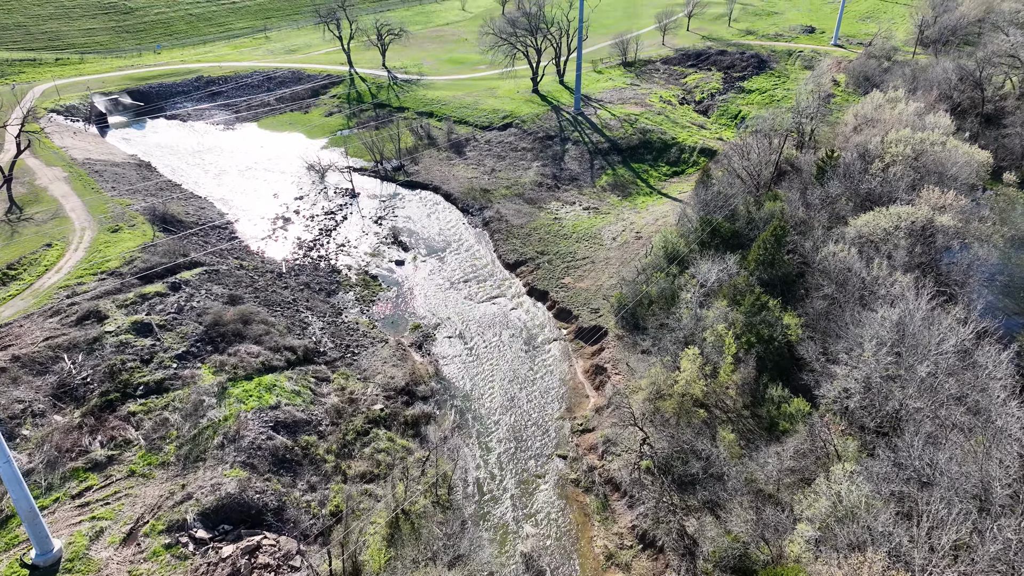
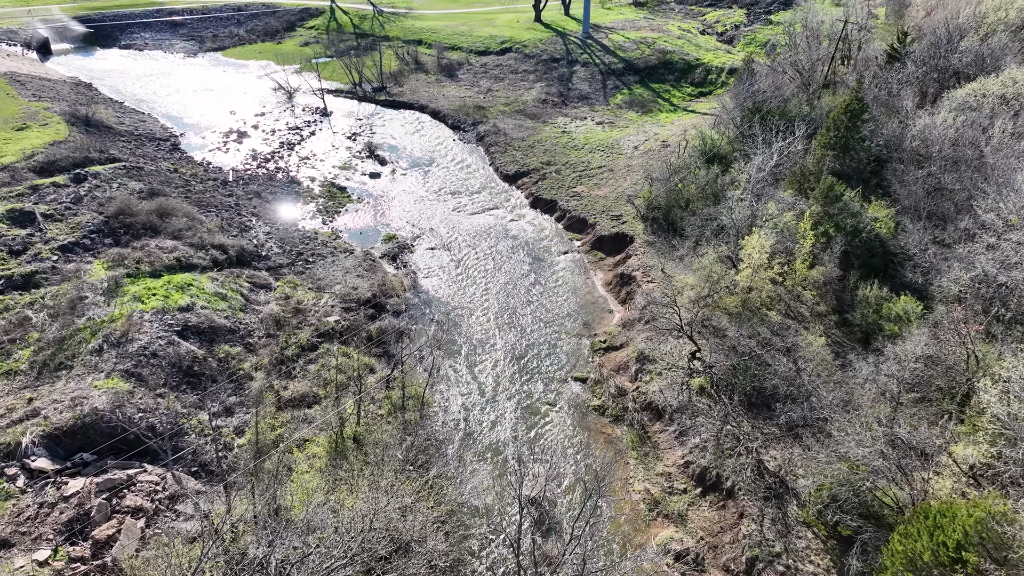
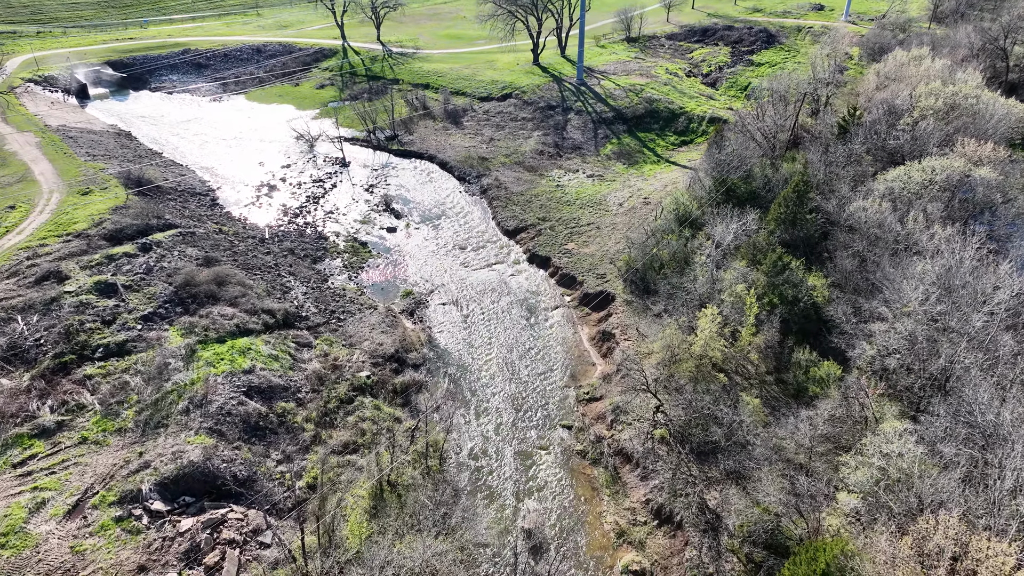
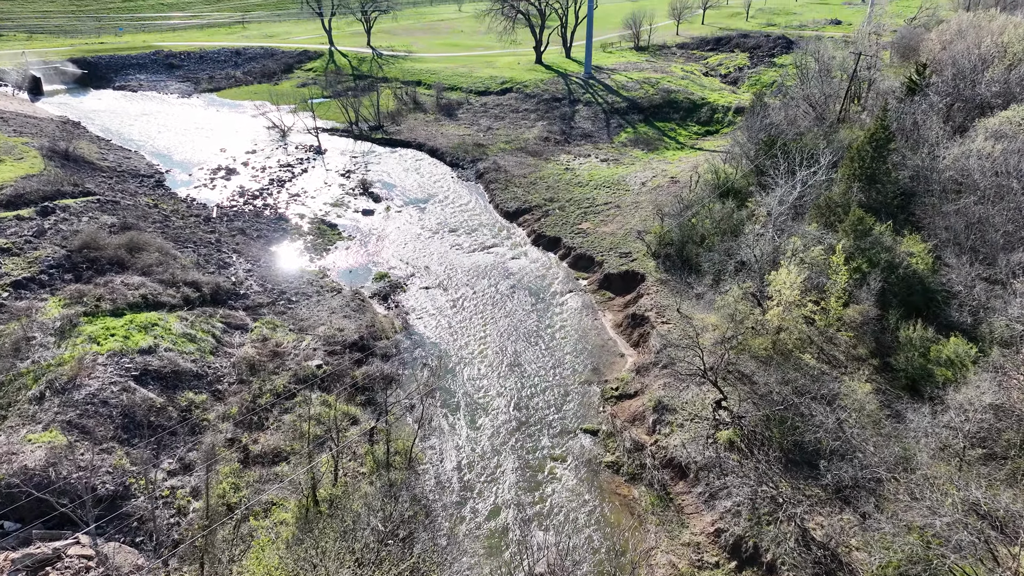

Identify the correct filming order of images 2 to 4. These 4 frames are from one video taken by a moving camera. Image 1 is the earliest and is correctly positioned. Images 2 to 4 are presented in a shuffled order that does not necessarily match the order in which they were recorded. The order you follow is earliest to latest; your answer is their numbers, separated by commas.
3, 2, 4
